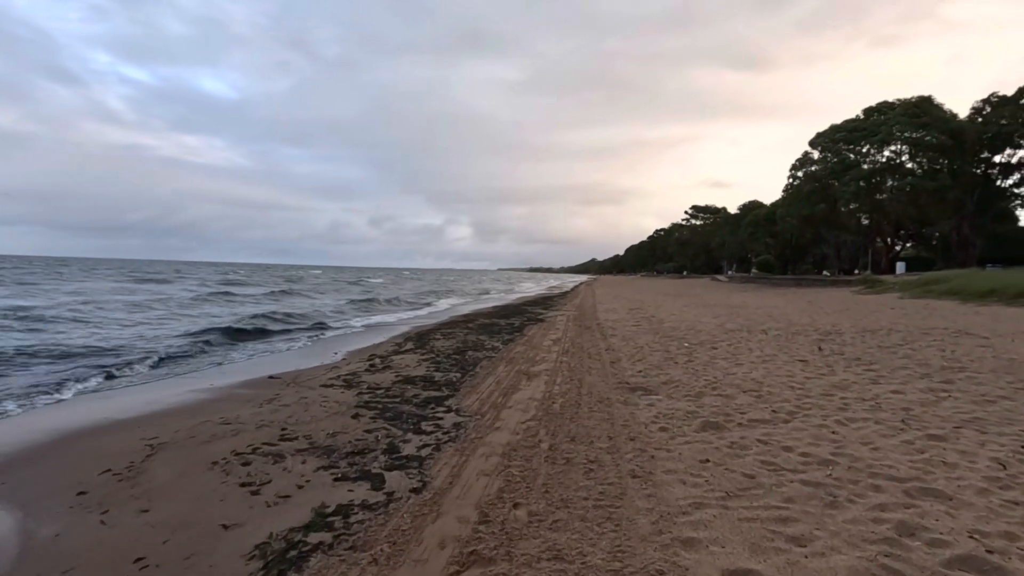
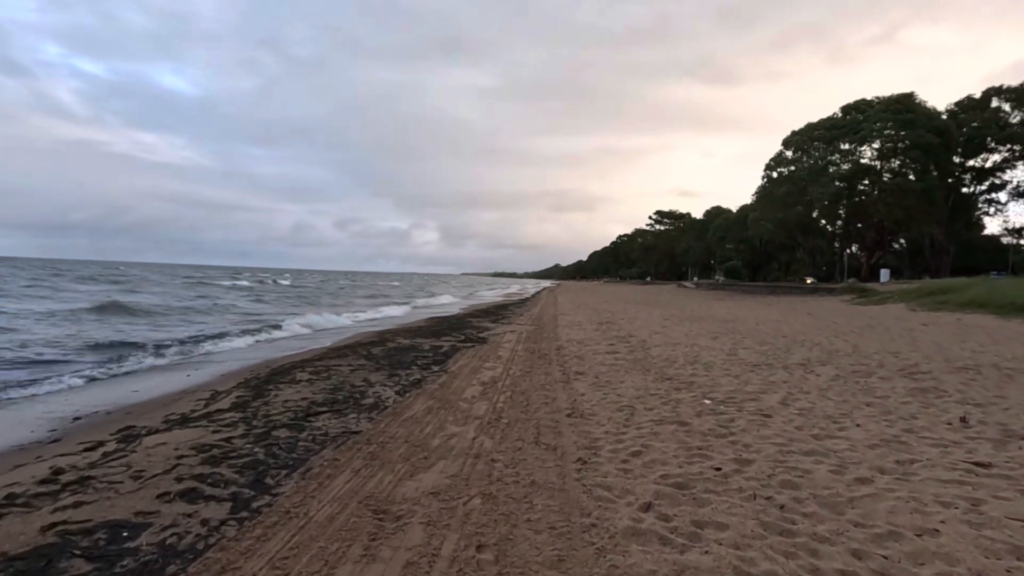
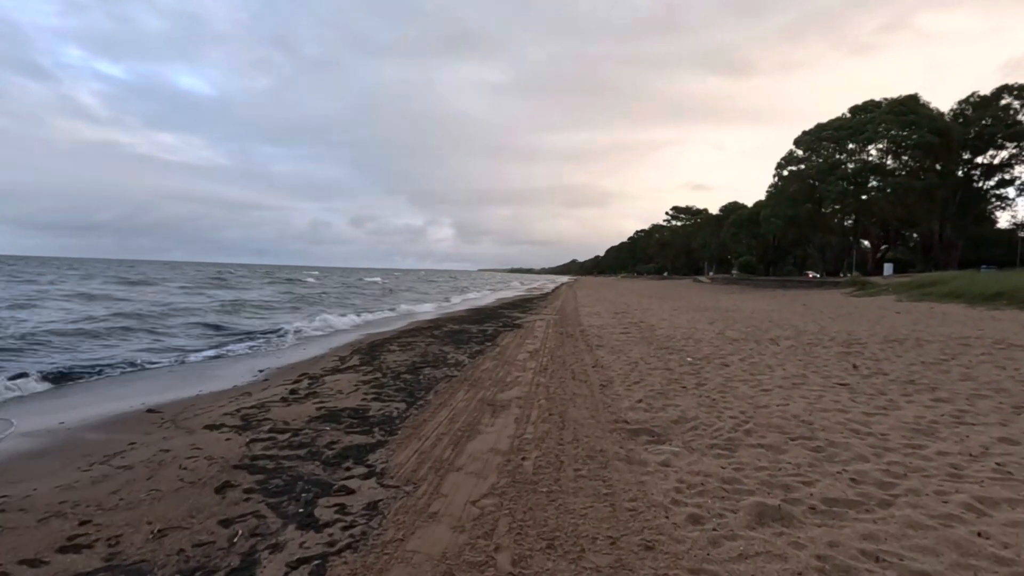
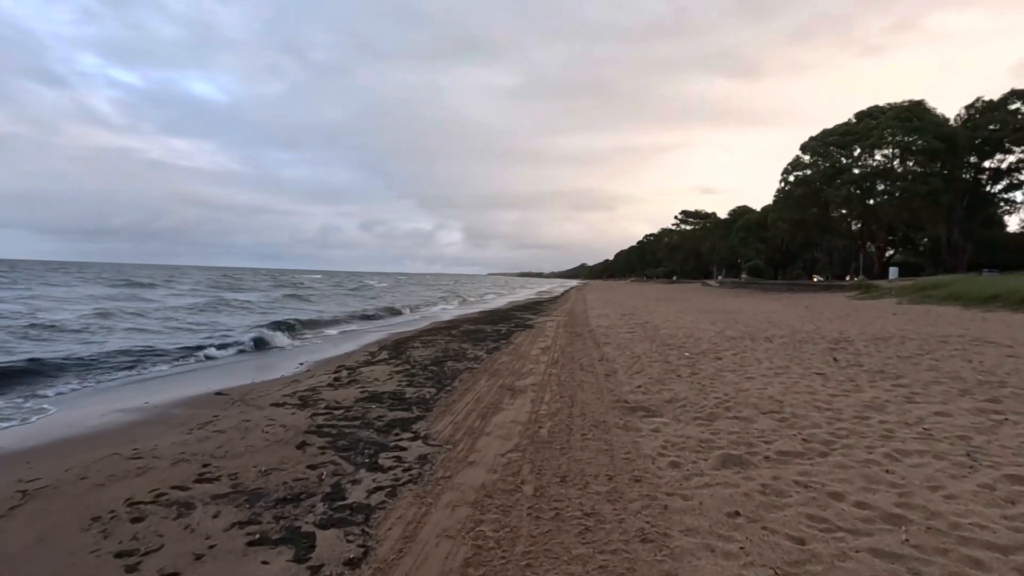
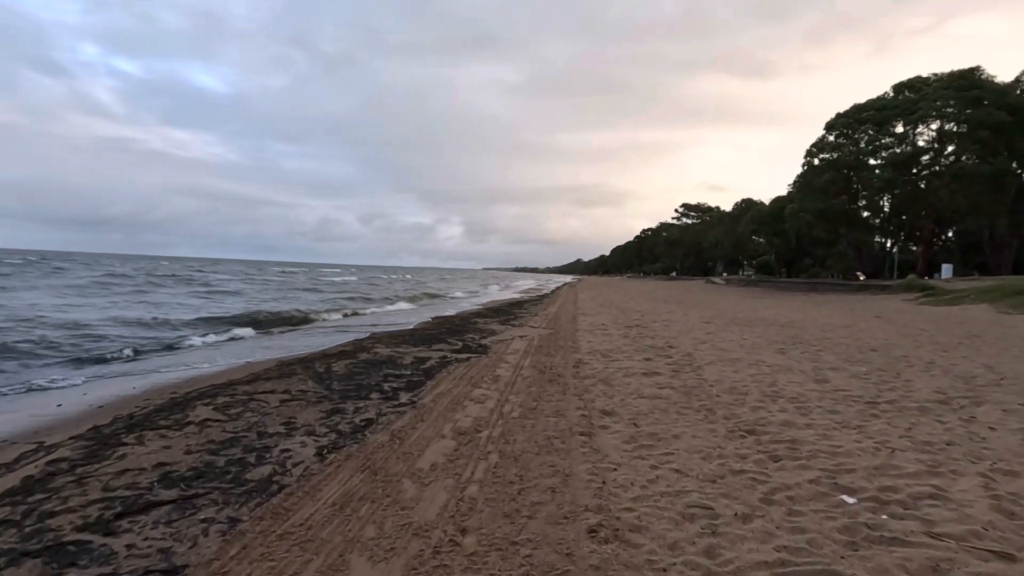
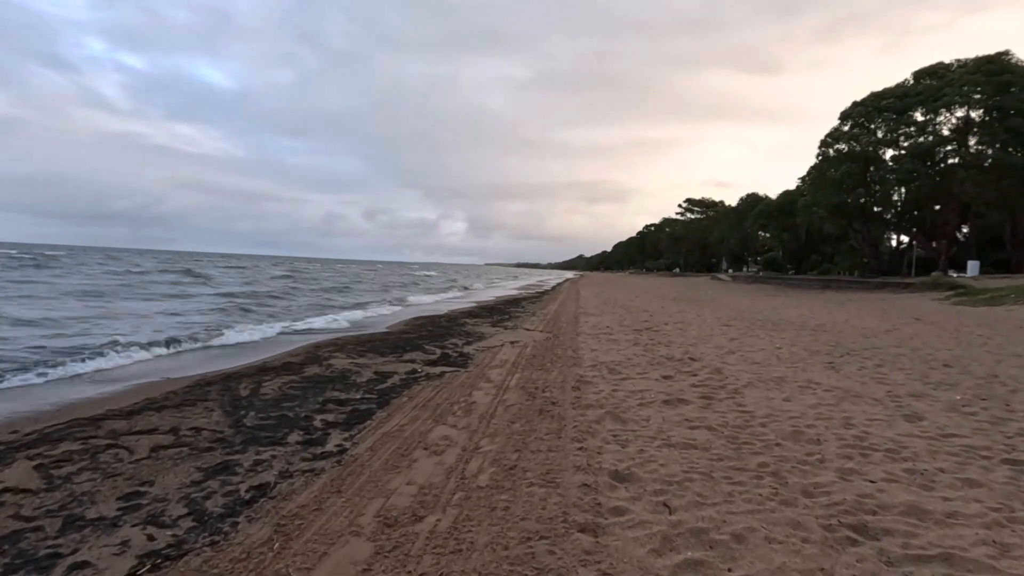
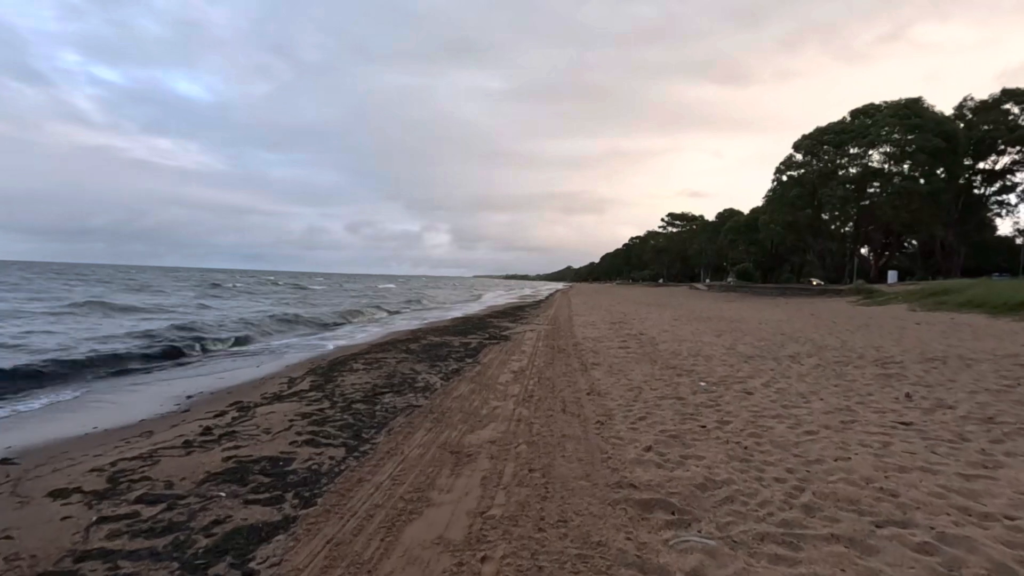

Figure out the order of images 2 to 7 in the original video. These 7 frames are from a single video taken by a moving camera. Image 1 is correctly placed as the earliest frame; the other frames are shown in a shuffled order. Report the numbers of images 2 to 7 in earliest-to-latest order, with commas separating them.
4, 3, 7, 2, 5, 6
